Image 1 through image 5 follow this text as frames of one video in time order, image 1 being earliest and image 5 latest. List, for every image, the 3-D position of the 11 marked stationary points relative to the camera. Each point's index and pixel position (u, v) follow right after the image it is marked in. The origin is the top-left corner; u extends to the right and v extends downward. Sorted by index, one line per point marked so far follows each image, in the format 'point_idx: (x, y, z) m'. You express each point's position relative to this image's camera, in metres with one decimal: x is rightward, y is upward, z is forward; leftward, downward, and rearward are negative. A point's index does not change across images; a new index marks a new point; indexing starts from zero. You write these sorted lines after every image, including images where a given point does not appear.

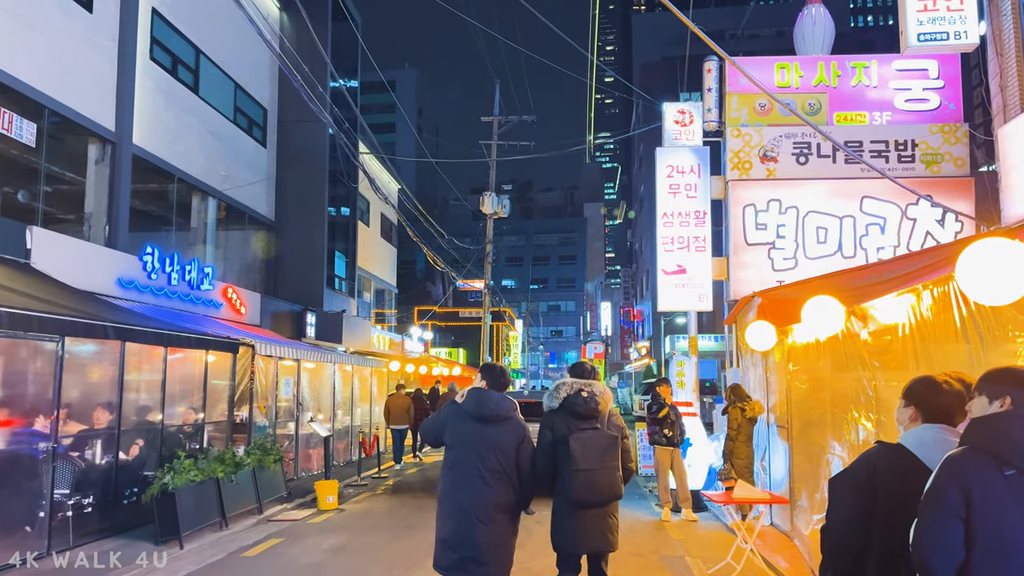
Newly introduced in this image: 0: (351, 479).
0: (-3.1, -3.6, +14.1) m
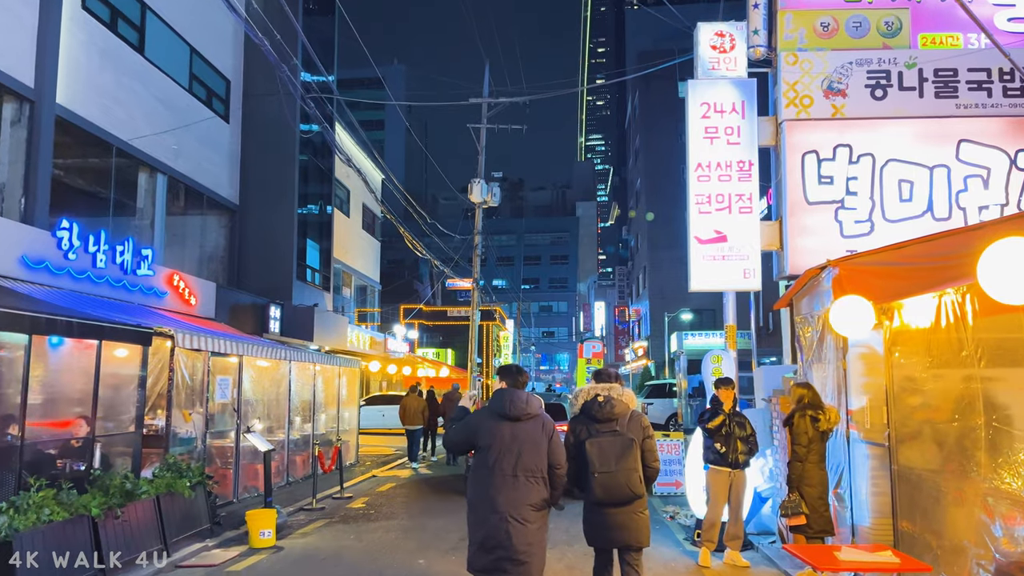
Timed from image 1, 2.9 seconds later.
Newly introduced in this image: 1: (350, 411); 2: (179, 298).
0: (-3.2, -3.3, +11.5) m
1: (-3.7, -2.8, +17.0) m
2: (-7.4, -0.2, +16.4) m
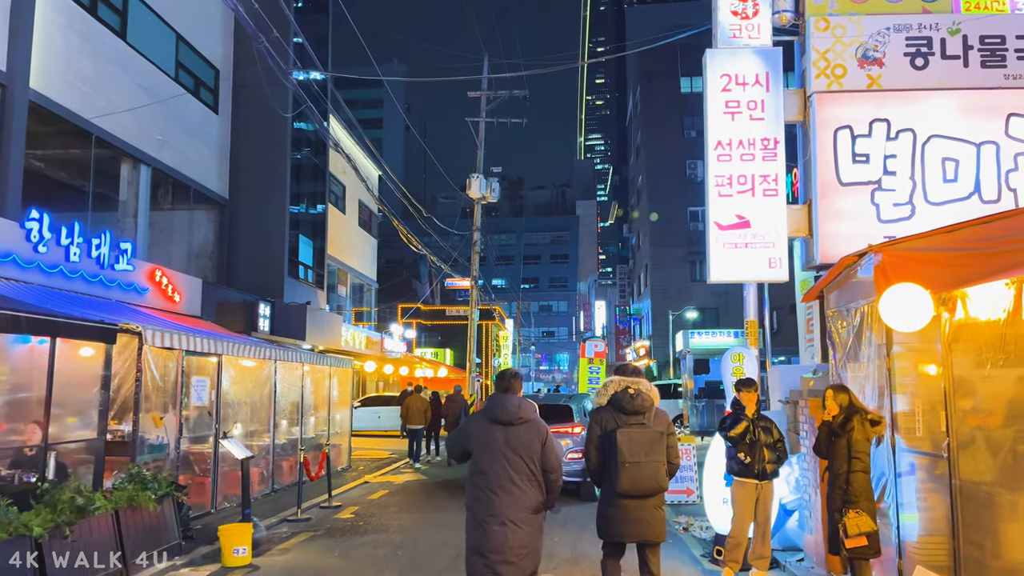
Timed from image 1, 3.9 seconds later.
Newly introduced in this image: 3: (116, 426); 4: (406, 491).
0: (-3.2, -3.2, +10.7) m
1: (-3.7, -2.8, +16.2) m
2: (-7.4, -0.1, +15.6) m
3: (-4.9, -1.7, +9.2) m
4: (-2.0, -3.7, +13.6) m
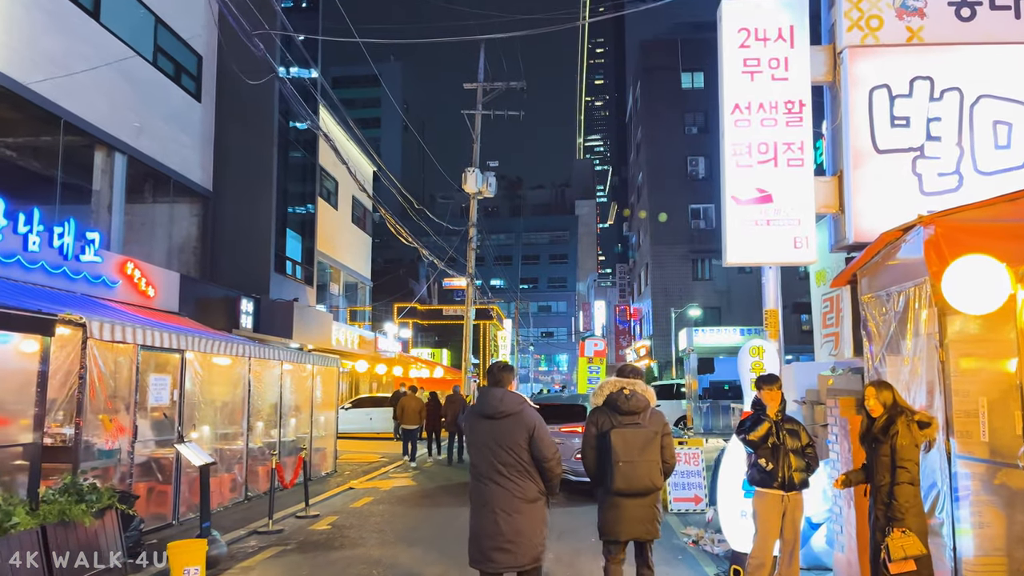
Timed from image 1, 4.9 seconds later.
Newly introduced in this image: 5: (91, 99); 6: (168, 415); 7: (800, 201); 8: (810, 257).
0: (-3.3, -3.1, +9.8) m
1: (-3.8, -2.6, +15.3) m
2: (-7.5, 0.0, +14.7) m
3: (-5.0, -1.6, +8.3) m
4: (-2.1, -3.6, +12.7) m
5: (-9.0, +4.1, +15.8) m
6: (-4.4, -1.6, +9.5) m
7: (+2.9, +0.9, +7.4) m
8: (+3.0, +0.3, +7.4) m
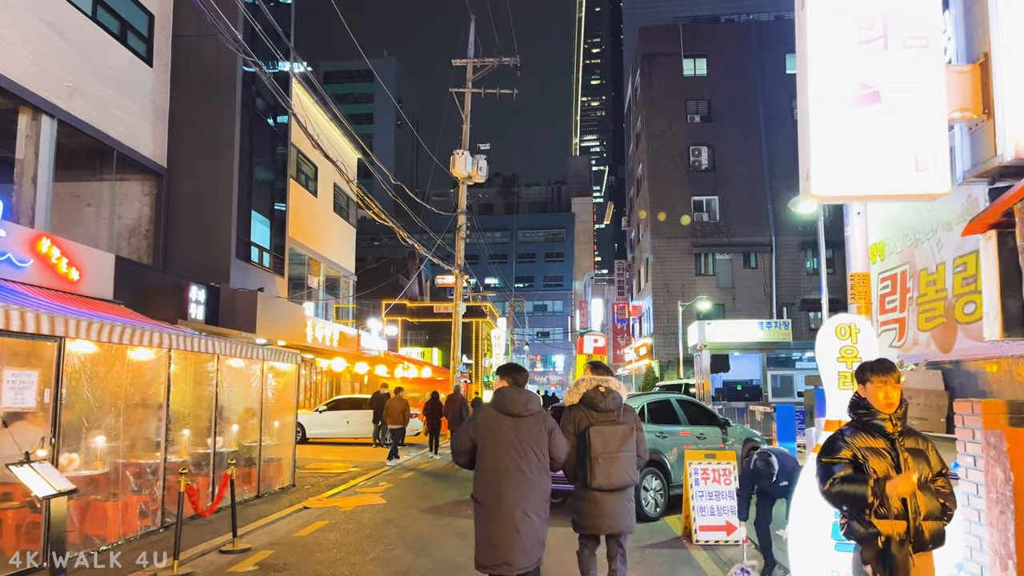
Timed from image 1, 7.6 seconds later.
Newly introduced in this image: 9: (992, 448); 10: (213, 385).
0: (-3.5, -2.8, +7.5) m
1: (-4.1, -2.3, +13.0) m
2: (-7.7, +0.3, +12.4) m
3: (-5.2, -1.3, +6.0) m
4: (-2.3, -3.3, +10.4) m
5: (-9.2, +4.4, +13.5) m
6: (-4.6, -1.3, +7.2) m
7: (+2.8, +1.2, +5.1) m
8: (+2.9, +0.6, +5.1) m
9: (+2.8, -0.9, +4.2) m
10: (-4.2, -1.3, +10.4) m
